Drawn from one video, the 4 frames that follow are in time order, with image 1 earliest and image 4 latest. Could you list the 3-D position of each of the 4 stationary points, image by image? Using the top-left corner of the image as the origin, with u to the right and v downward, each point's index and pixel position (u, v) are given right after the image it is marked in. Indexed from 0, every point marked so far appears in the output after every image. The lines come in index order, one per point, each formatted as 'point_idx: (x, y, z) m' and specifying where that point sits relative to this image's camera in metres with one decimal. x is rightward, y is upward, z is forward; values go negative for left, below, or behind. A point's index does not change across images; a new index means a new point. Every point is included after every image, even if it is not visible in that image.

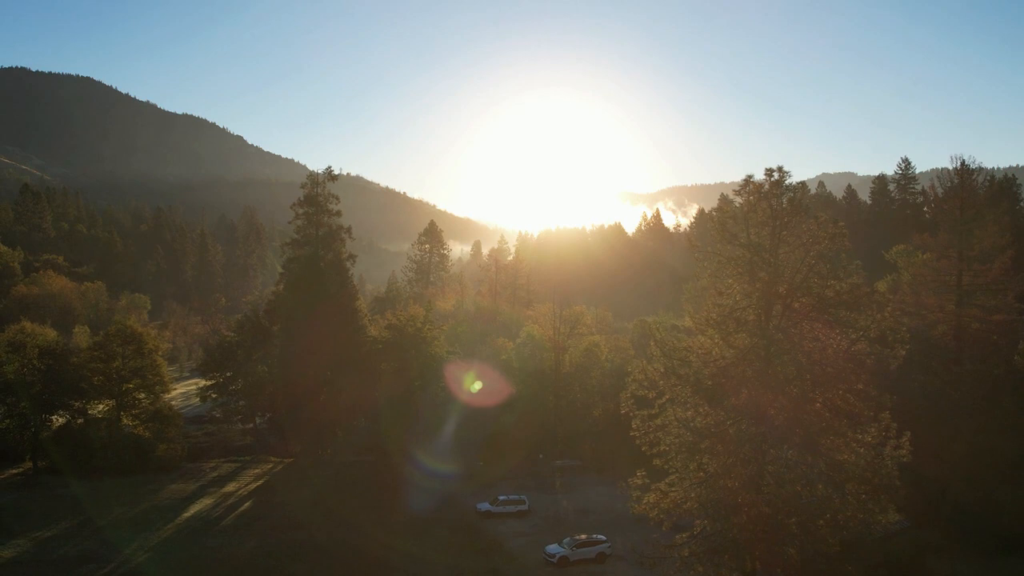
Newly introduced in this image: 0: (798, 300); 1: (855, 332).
0: (+9.7, -0.4, +19.5) m
1: (+11.4, -1.1, +19.6) m
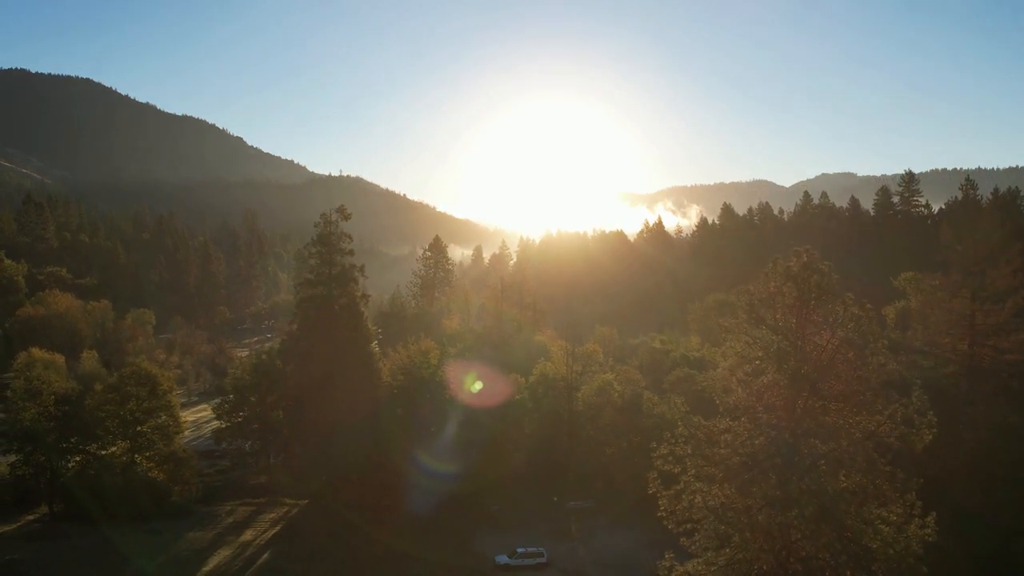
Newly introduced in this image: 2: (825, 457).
0: (+10.6, -3.2, +19.6) m
1: (+12.3, -3.9, +19.7) m
2: (+10.1, -5.4, +18.8) m
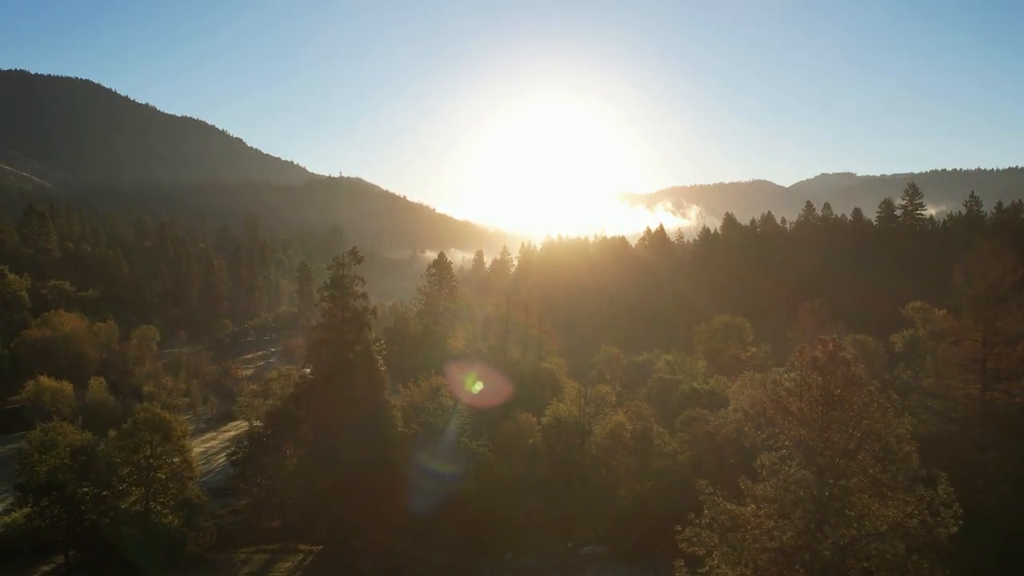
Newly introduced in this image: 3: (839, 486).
0: (+11.5, -6.3, +19.7) m
1: (+13.3, -7.0, +19.8) m
2: (+11.0, -8.5, +18.9) m
3: (+11.0, -6.7, +19.7) m
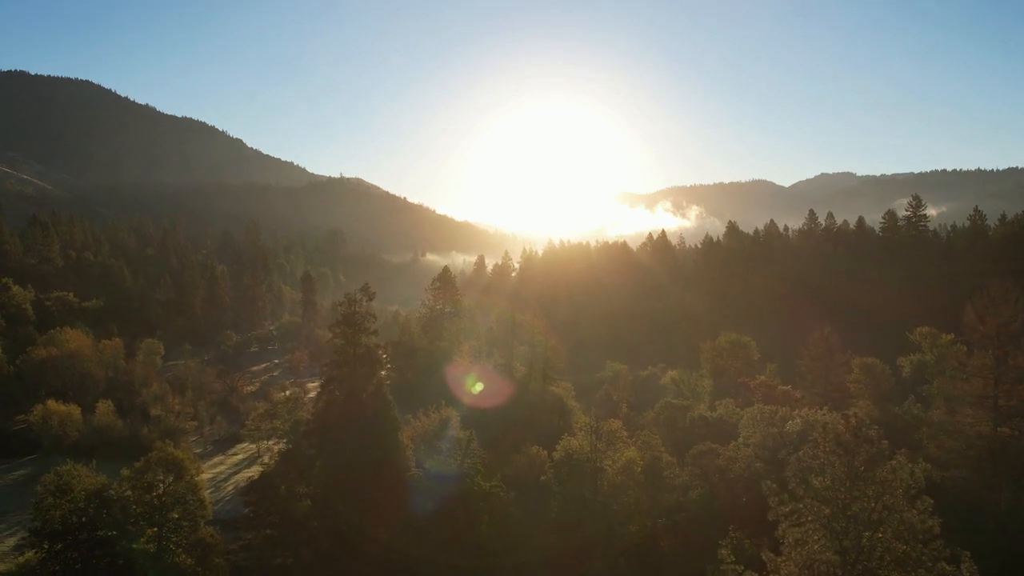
0: (+12.4, -8.9, +19.7) m
1: (+14.1, -9.7, +19.8) m
2: (+11.8, -11.1, +19.0) m
3: (+11.9, -9.4, +19.8) m
